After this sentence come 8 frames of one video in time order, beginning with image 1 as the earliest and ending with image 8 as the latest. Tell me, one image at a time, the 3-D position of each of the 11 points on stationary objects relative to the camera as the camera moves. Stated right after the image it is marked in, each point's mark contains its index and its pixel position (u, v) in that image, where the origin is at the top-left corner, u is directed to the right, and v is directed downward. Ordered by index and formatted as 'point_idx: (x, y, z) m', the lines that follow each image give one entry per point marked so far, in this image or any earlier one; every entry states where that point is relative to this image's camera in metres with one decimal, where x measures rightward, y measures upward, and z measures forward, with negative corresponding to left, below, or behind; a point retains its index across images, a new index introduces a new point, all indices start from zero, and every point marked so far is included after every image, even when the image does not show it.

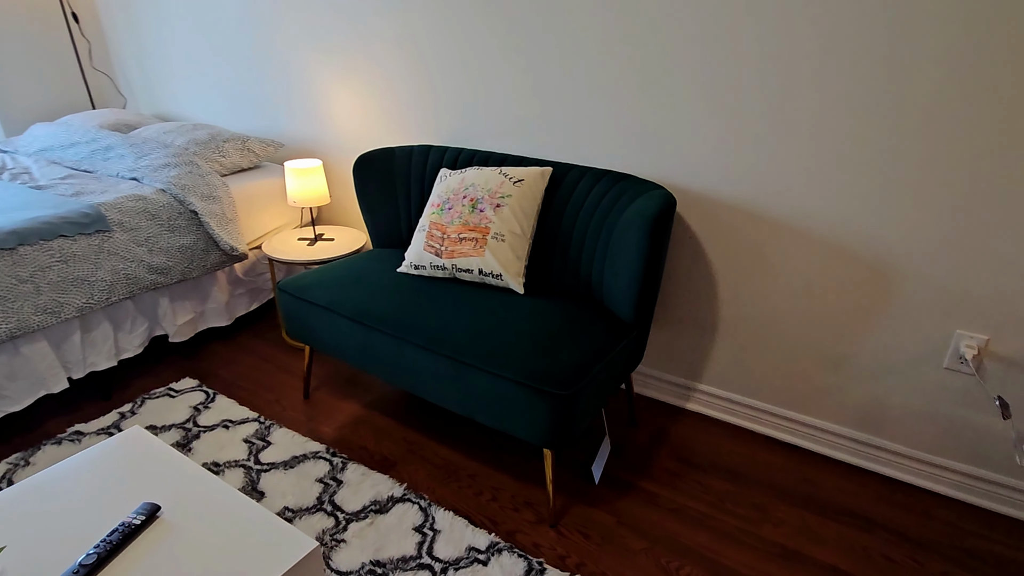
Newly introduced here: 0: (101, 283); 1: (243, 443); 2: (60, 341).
0: (-1.3, 0.0, +1.8) m
1: (-0.8, -0.5, +1.7) m
2: (-1.4, -0.2, +1.8) m
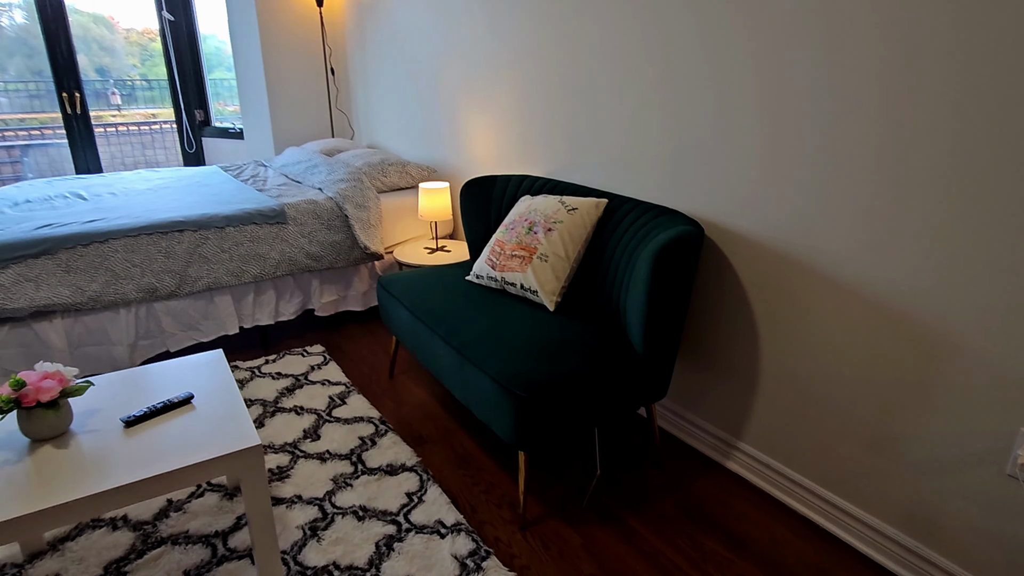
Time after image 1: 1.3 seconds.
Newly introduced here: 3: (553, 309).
0: (-1.0, +0.1, +2.4) m
1: (-0.7, -0.4, +2.1) m
2: (-1.2, 0.0, +2.4) m
3: (+0.1, -0.1, +1.8) m
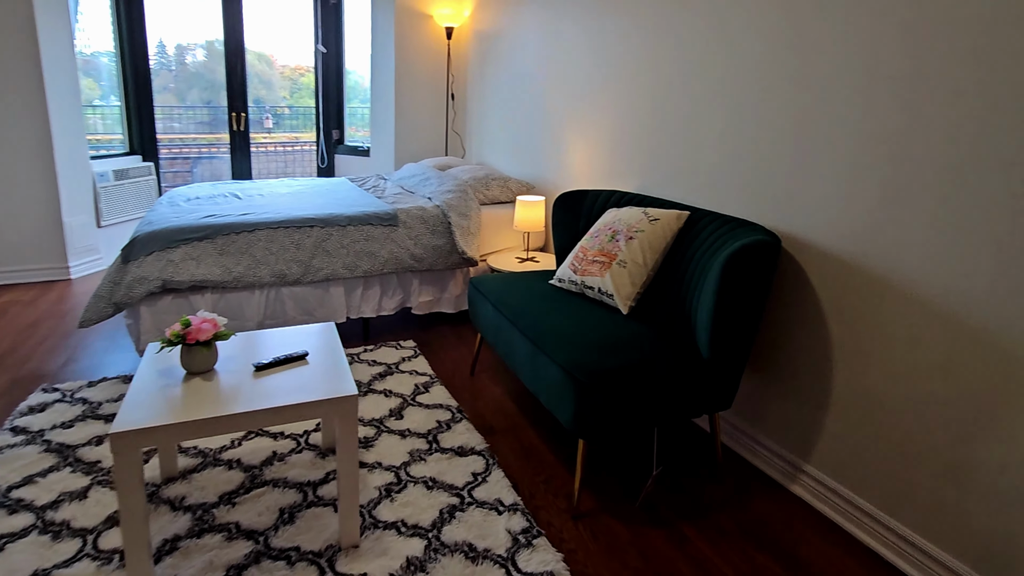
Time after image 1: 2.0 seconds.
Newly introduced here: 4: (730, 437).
0: (-0.6, +0.1, +2.7) m
1: (-0.4, -0.4, +2.3) m
2: (-0.8, 0.0, +2.7) m
3: (+0.4, -0.1, +1.9) m
4: (+0.7, -0.5, +1.9) m
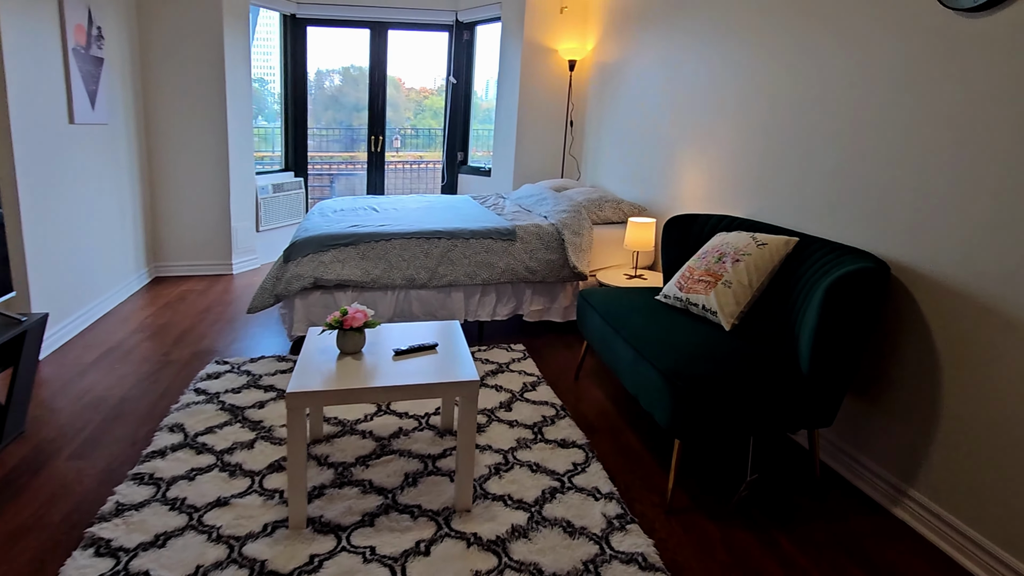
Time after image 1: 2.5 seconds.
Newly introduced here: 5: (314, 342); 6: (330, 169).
0: (-0.1, +0.1, +3.0) m
1: (0.0, -0.4, +2.5) m
2: (-0.2, 0.0, +3.0) m
3: (+0.7, -0.1, +2.0) m
4: (+1.0, -0.6, +1.9) m
5: (-0.7, -0.2, +2.0) m
6: (-1.7, +1.1, +5.3) m
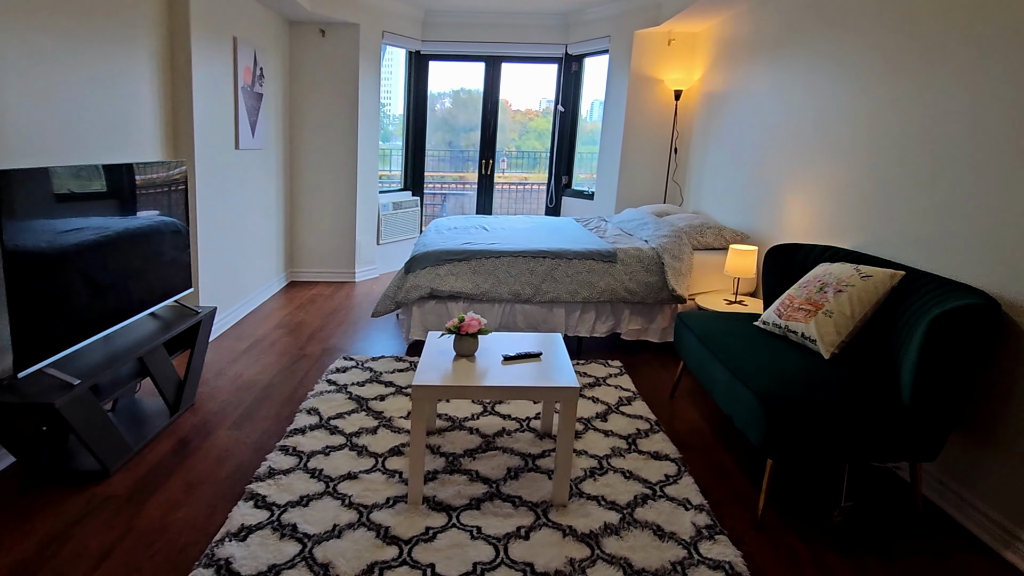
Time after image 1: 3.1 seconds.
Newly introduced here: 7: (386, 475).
0: (+0.5, 0.0, +3.1) m
1: (+0.5, -0.5, +2.6) m
2: (+0.3, -0.1, +3.2) m
3: (+1.1, -0.2, +2.0) m
4: (+1.4, -0.7, +1.9) m
5: (-0.3, -0.2, +2.2) m
6: (-0.7, +1.0, +5.7) m
7: (-0.4, -0.7, +2.1) m
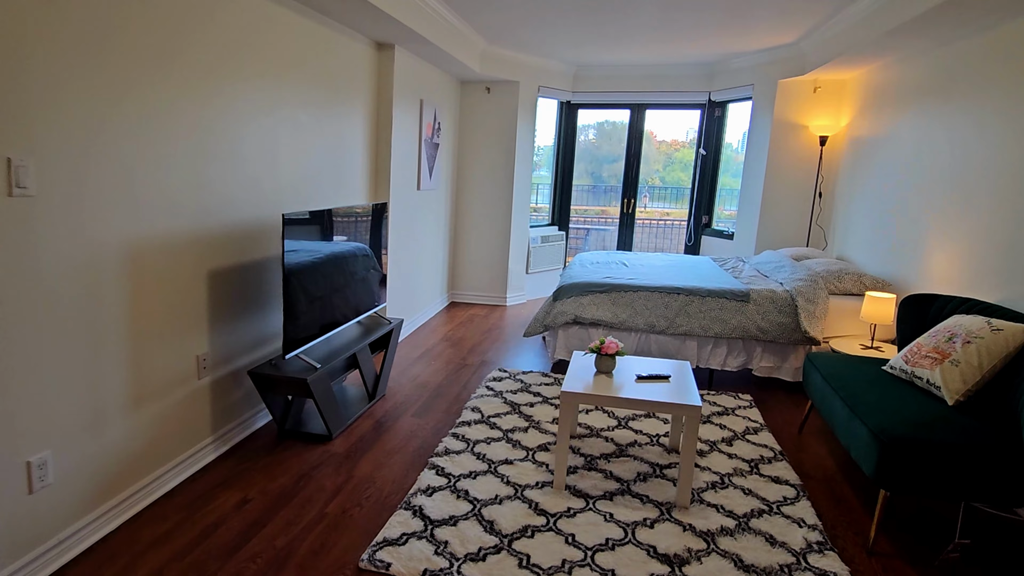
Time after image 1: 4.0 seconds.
0: (+1.3, -0.2, +3.4) m
1: (+1.1, -0.7, +2.9) m
2: (+1.1, -0.3, +3.5) m
3: (+1.6, -0.4, +2.1) m
4: (+1.8, -0.9, +1.9) m
5: (+0.3, -0.3, +2.7) m
6: (+0.8, +0.7, +6.2) m
7: (+0.1, -0.8, +2.5) m
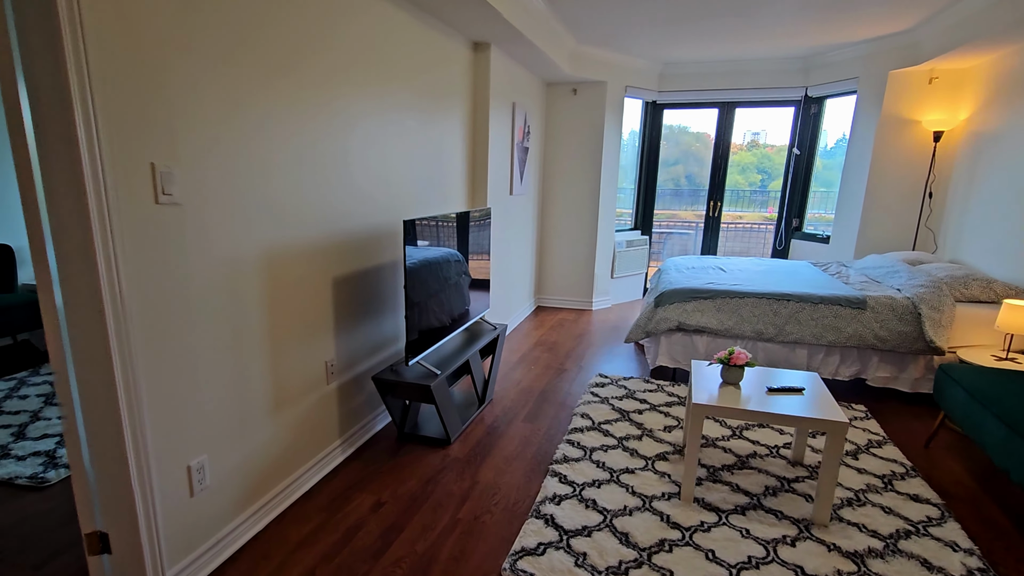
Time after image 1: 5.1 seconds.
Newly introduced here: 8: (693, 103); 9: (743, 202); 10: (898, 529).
0: (+1.9, -0.3, +3.2) m
1: (+1.7, -0.7, +2.7) m
2: (+1.8, -0.4, +3.3) m
3: (+2.1, -0.5, +1.9) m
4: (+2.3, -0.9, +1.7) m
5: (+0.8, -0.4, +2.6) m
6: (+1.7, +0.6, +6.1) m
7: (+0.6, -0.8, +2.5) m
8: (+1.8, +1.8, +5.7) m
9: (+2.4, +0.9, +5.8) m
10: (+1.4, -0.9, +2.1) m
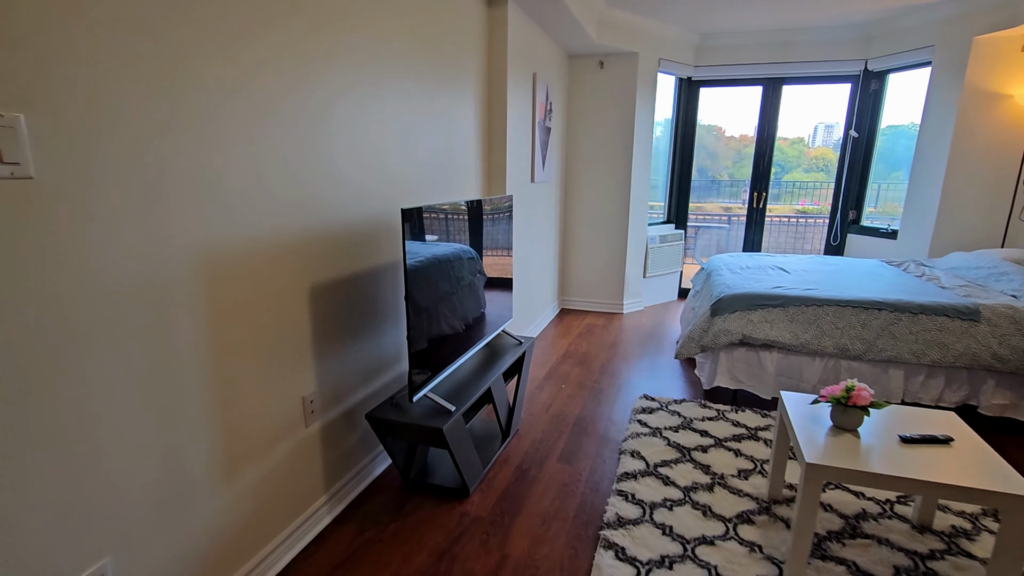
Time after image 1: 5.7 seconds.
0: (+2.0, -0.3, +2.6) m
1: (+1.8, -0.8, +2.1) m
2: (+1.9, -0.4, +2.7) m
3: (+2.2, -0.5, +1.3) m
4: (+2.4, -0.9, +1.1) m
5: (+1.0, -0.4, +2.0) m
6: (+1.9, +0.6, +5.5) m
7: (+0.8, -0.8, +1.9) m
8: (+2.0, +1.8, +5.1) m
9: (+2.5, +0.9, +5.2) m
10: (+1.5, -0.9, +1.5) m
